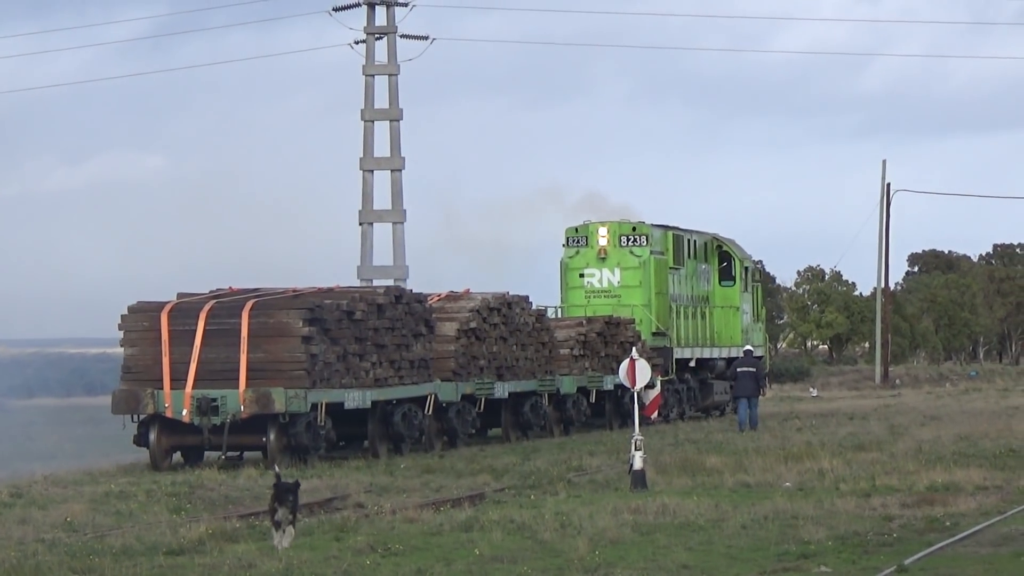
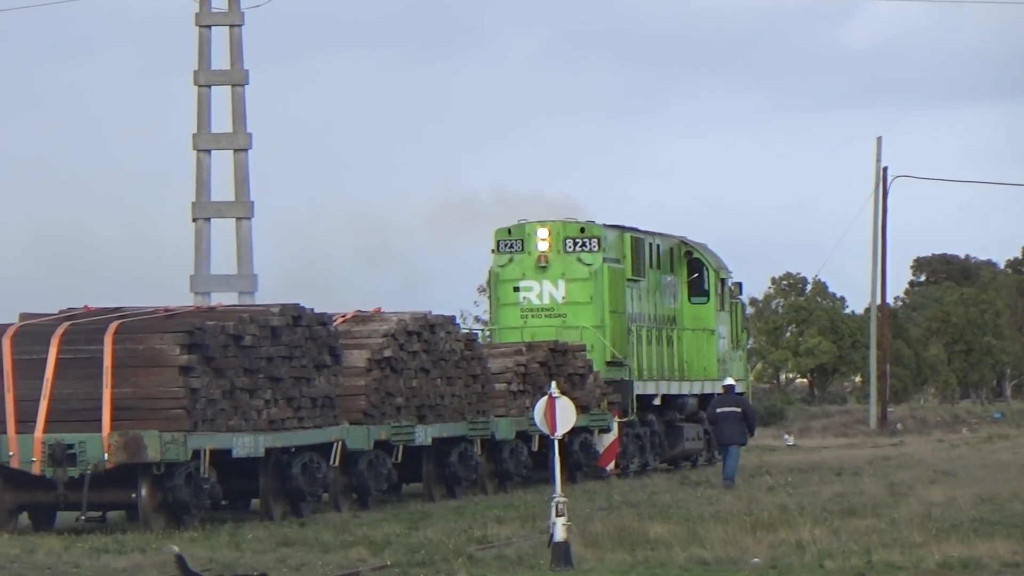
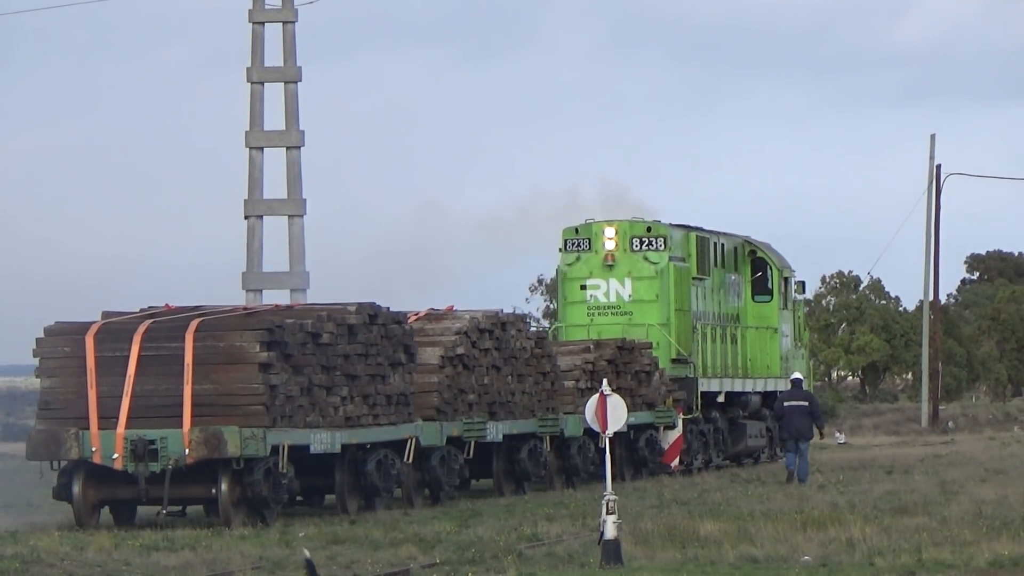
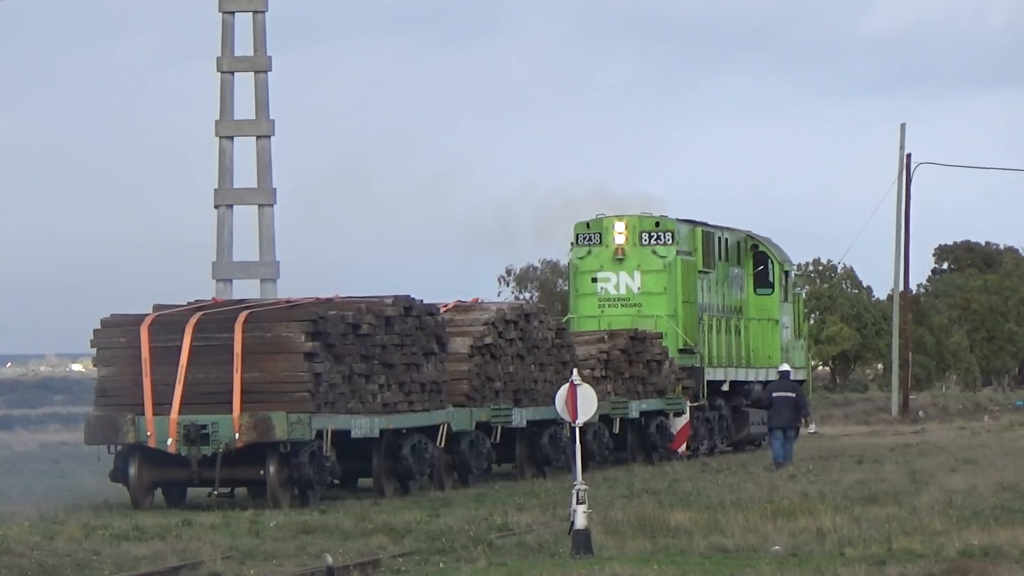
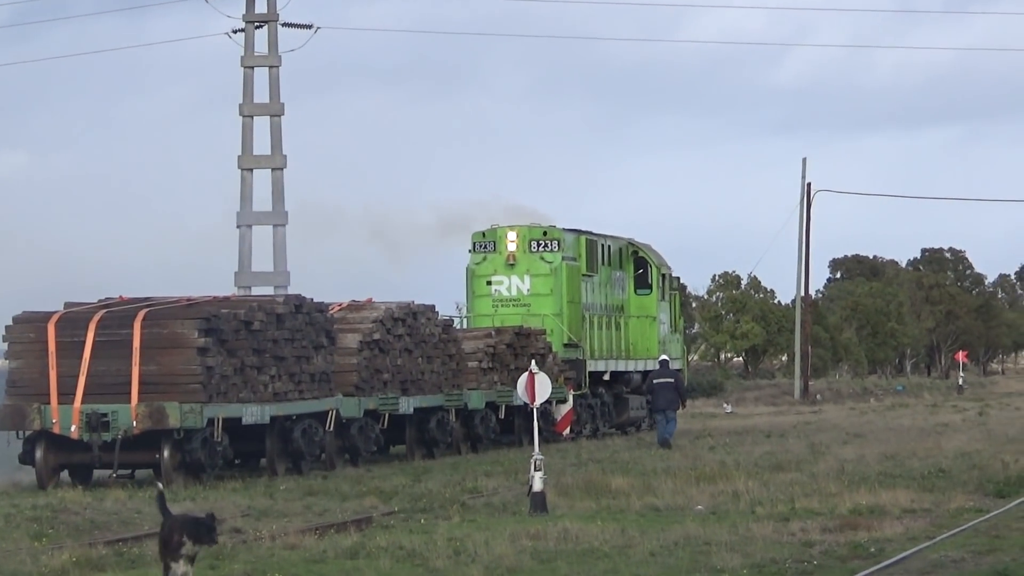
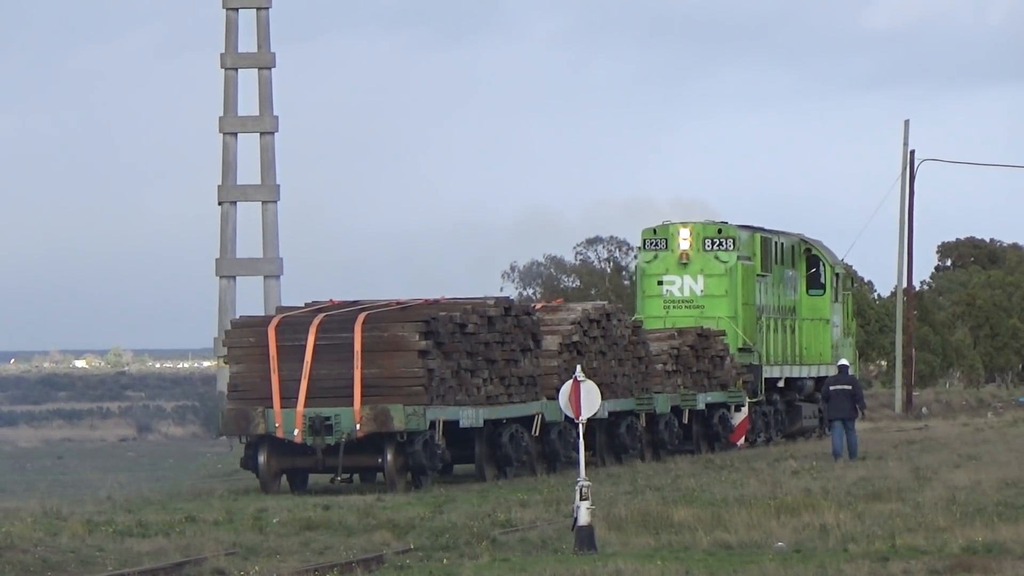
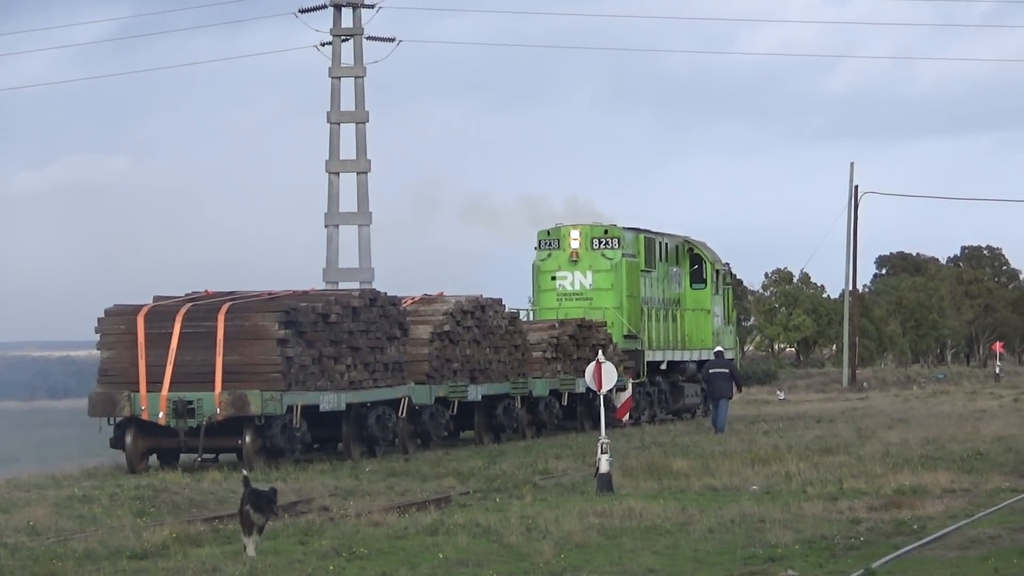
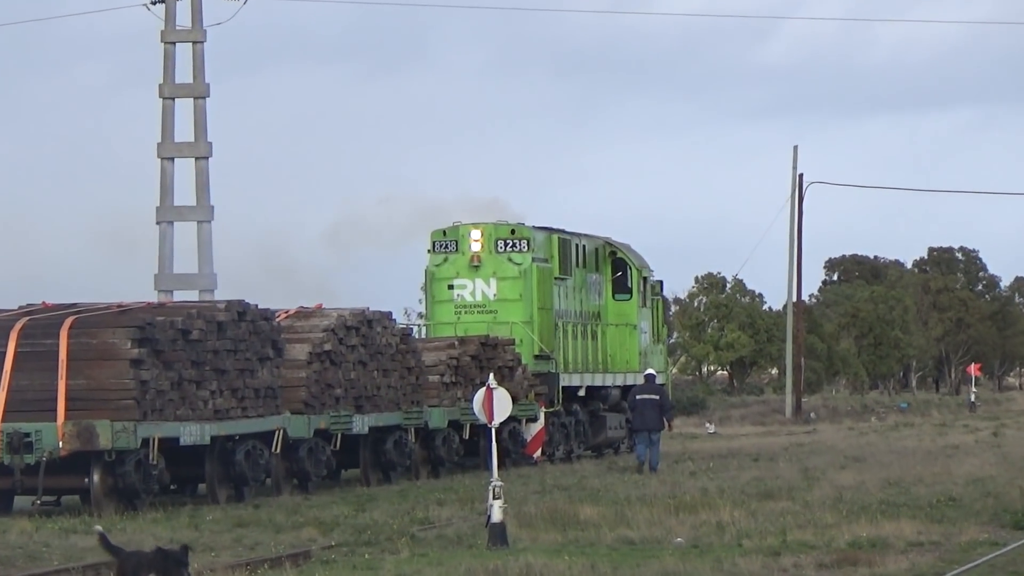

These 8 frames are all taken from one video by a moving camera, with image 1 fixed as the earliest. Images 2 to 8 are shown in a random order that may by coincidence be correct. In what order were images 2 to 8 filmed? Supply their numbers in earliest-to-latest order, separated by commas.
7, 5, 8, 2, 3, 4, 6
